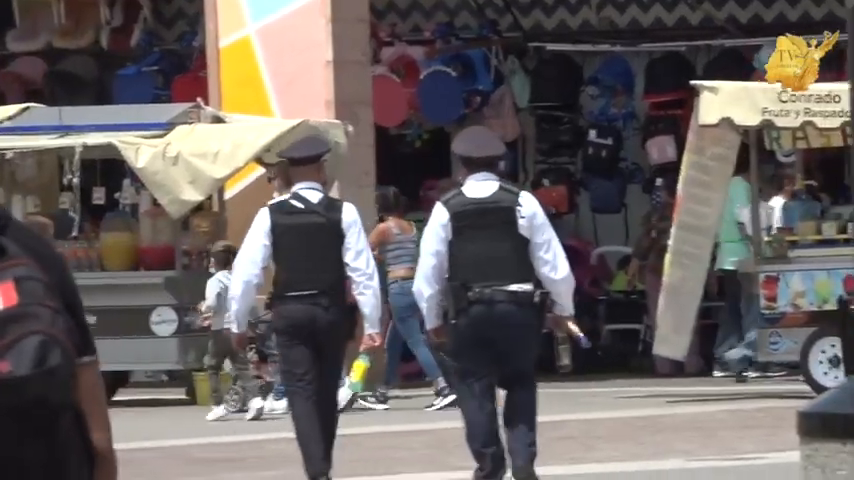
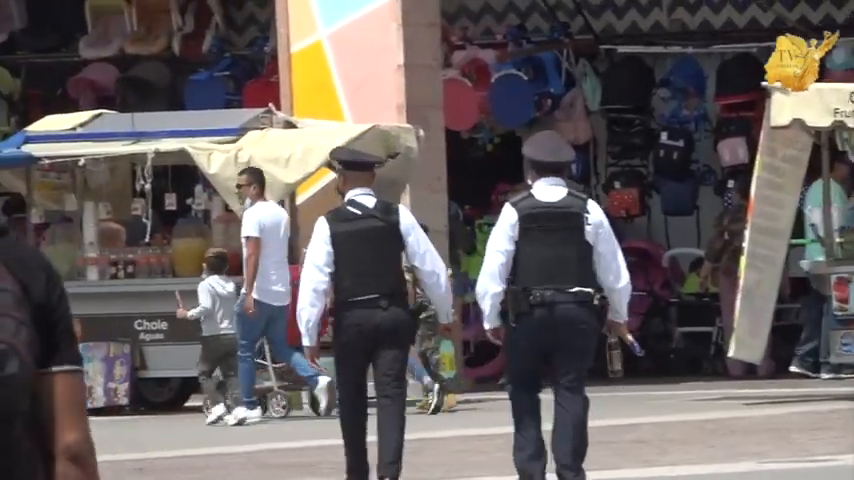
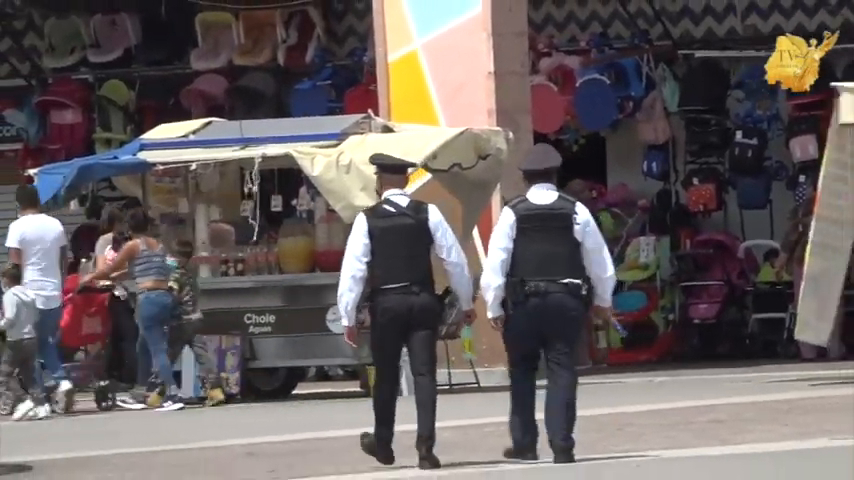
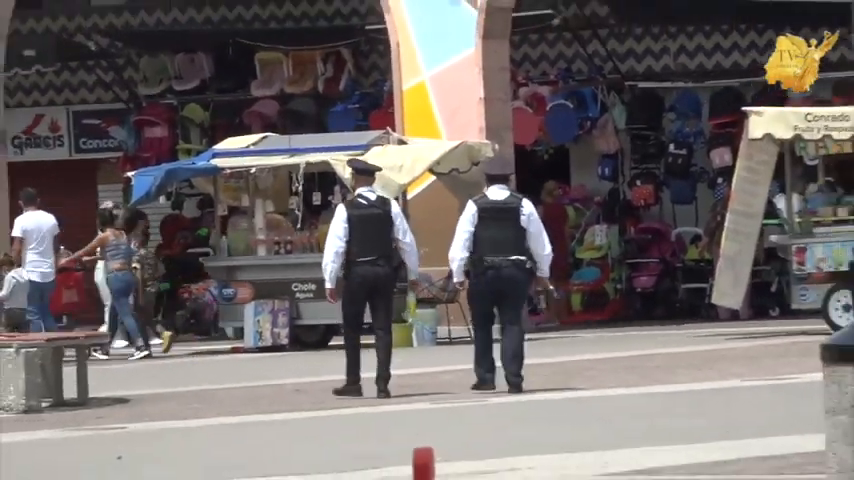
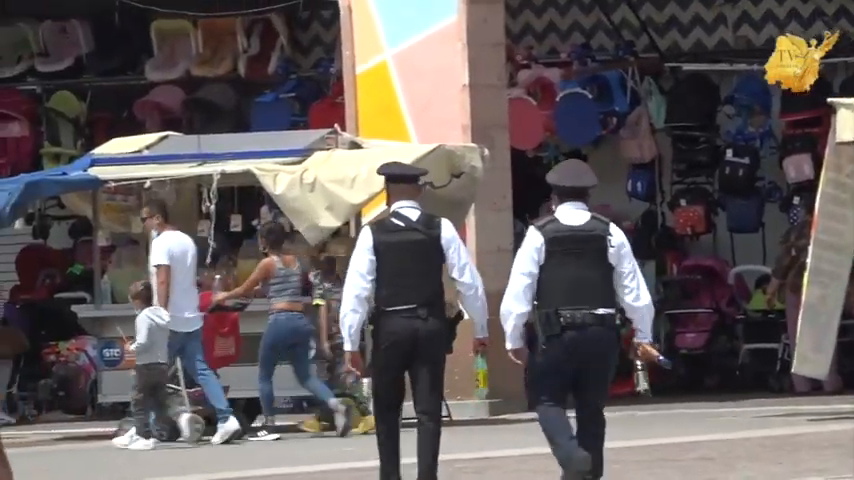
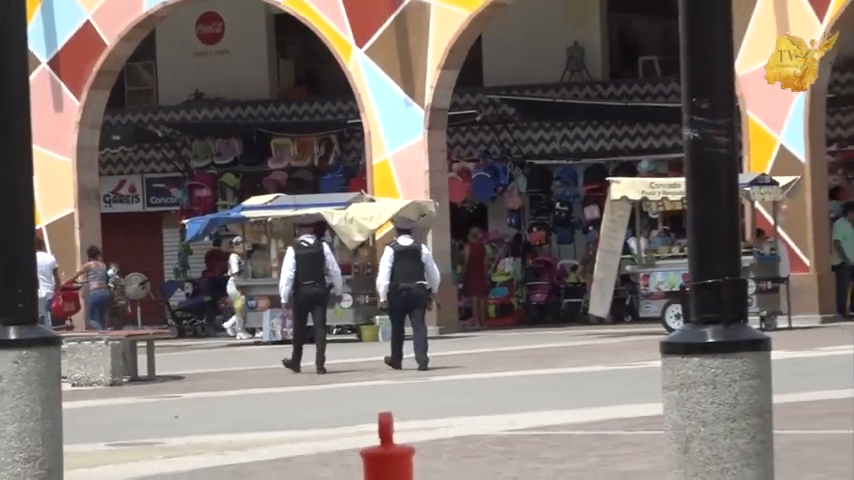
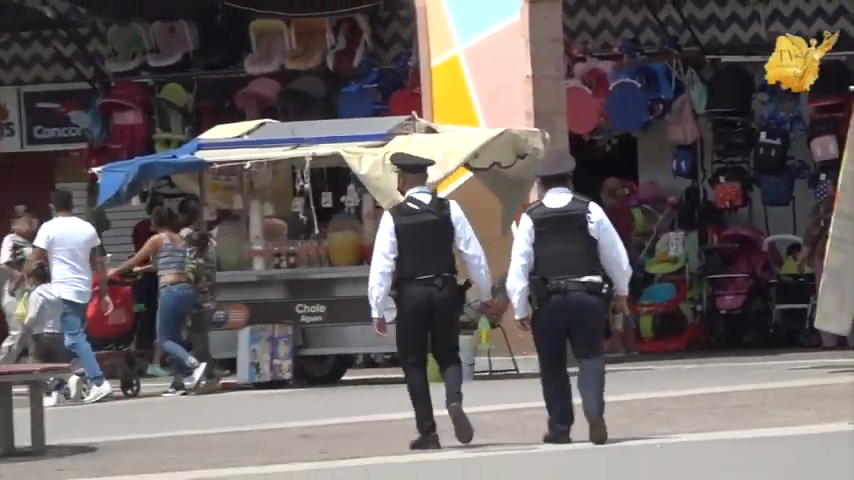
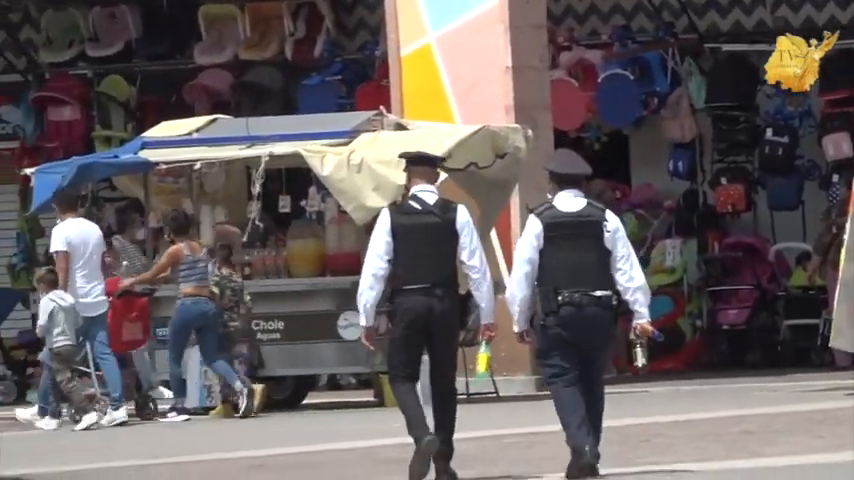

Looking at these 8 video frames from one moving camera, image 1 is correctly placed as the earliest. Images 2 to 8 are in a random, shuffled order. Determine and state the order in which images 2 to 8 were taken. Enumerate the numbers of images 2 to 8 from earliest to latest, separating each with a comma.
2, 5, 8, 3, 7, 4, 6
